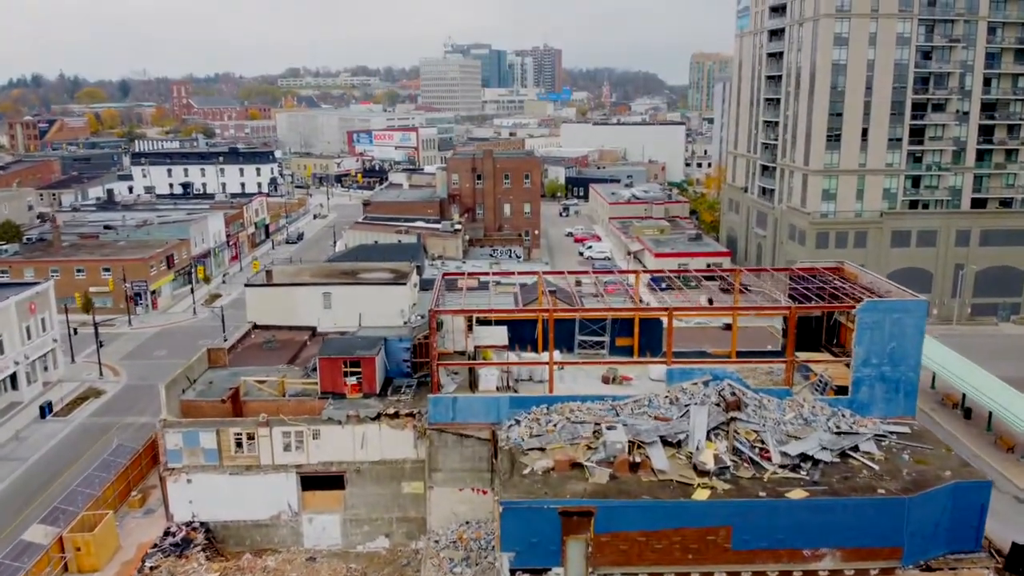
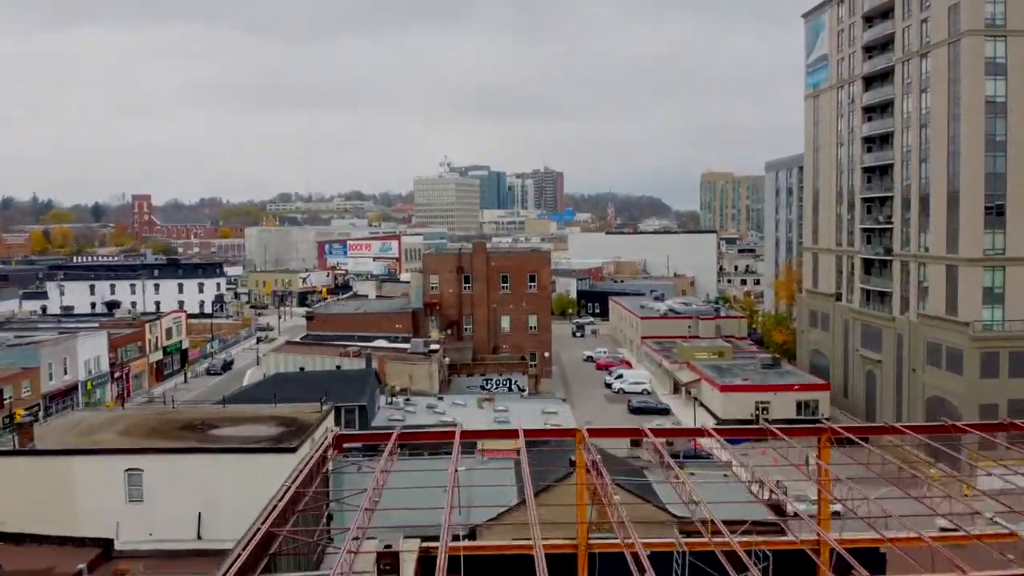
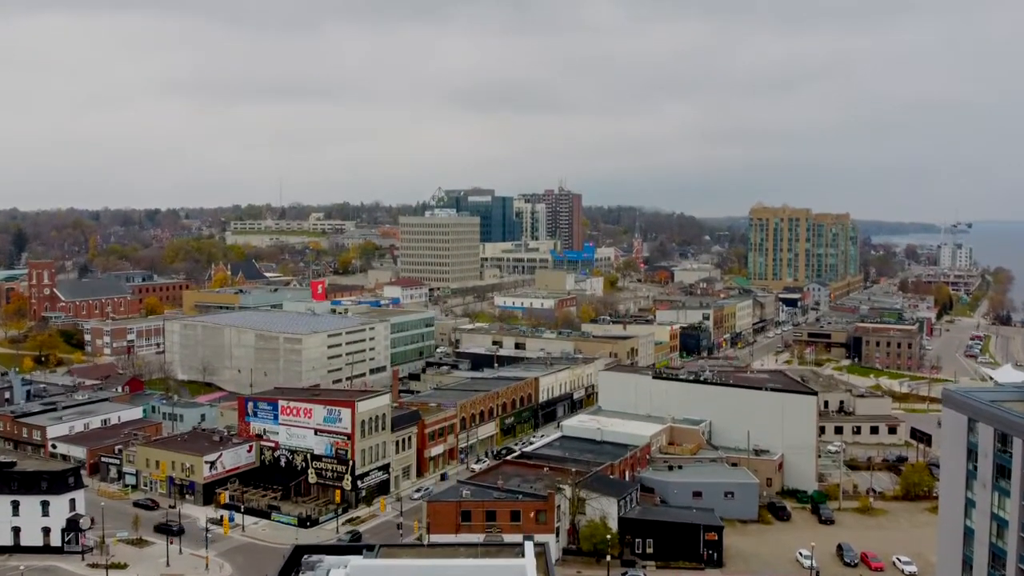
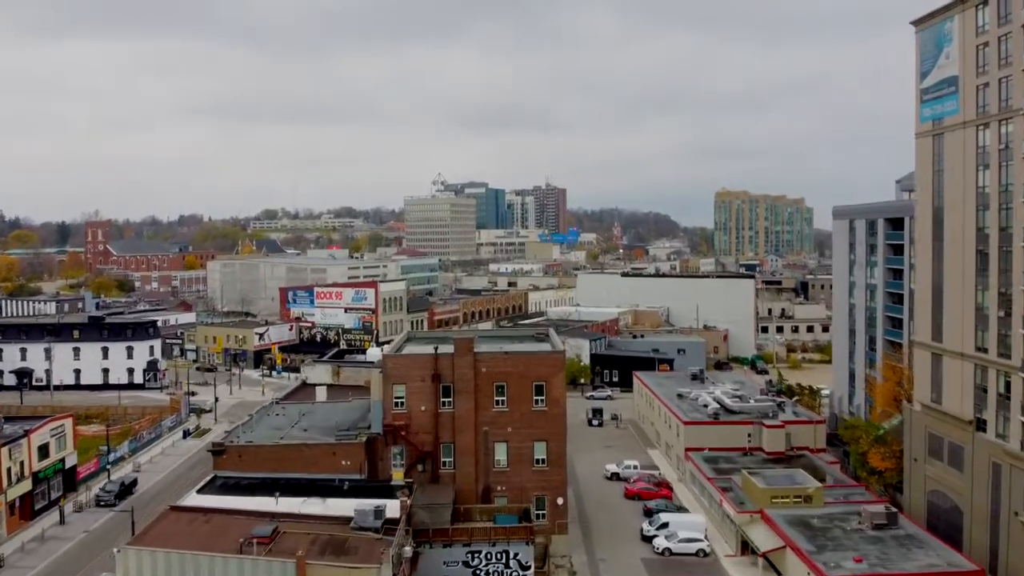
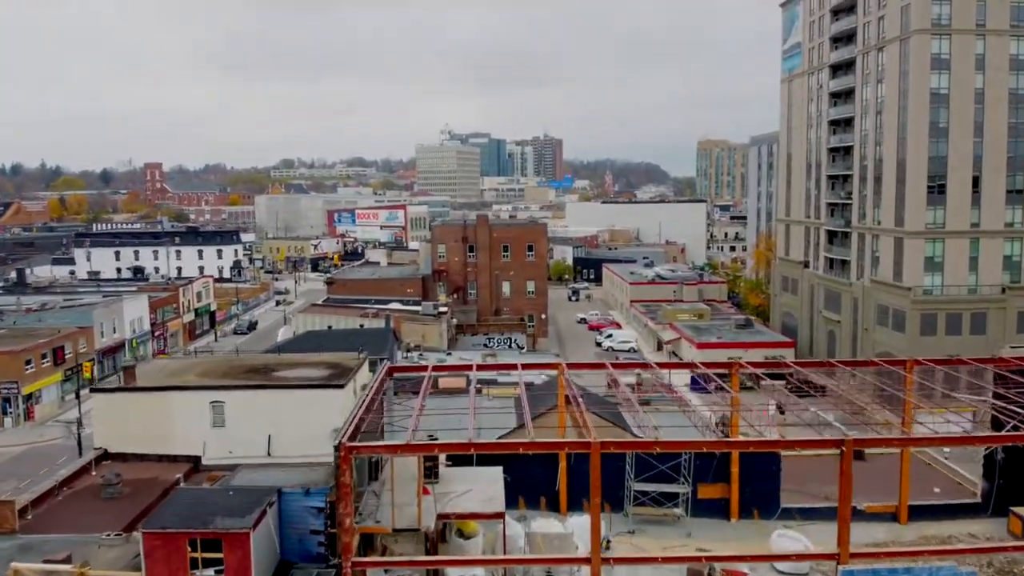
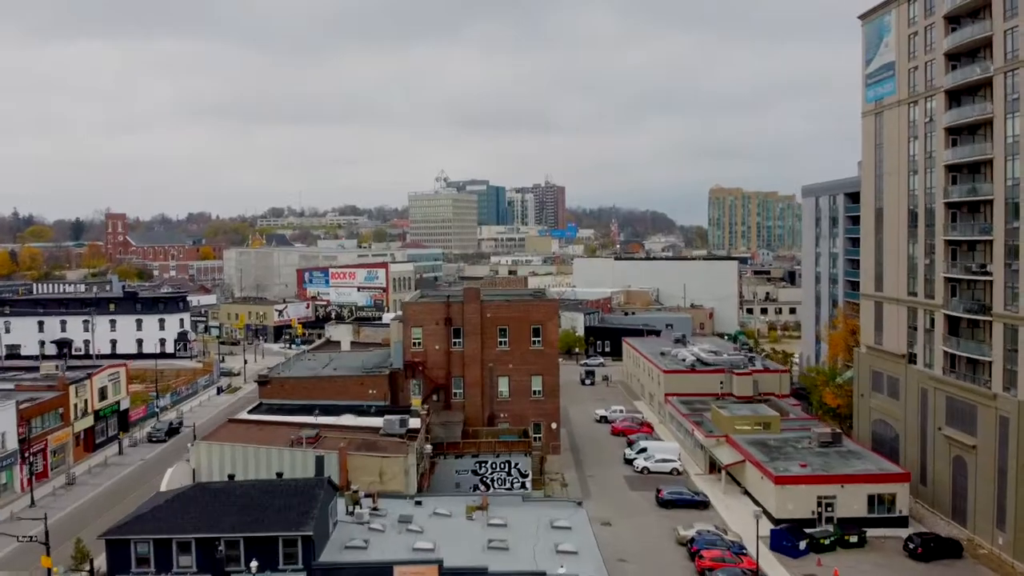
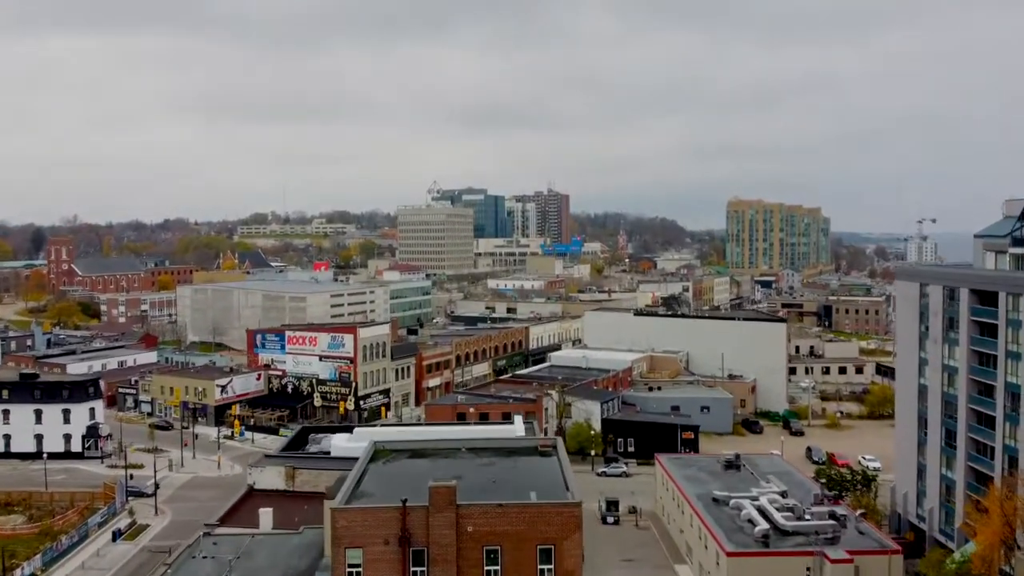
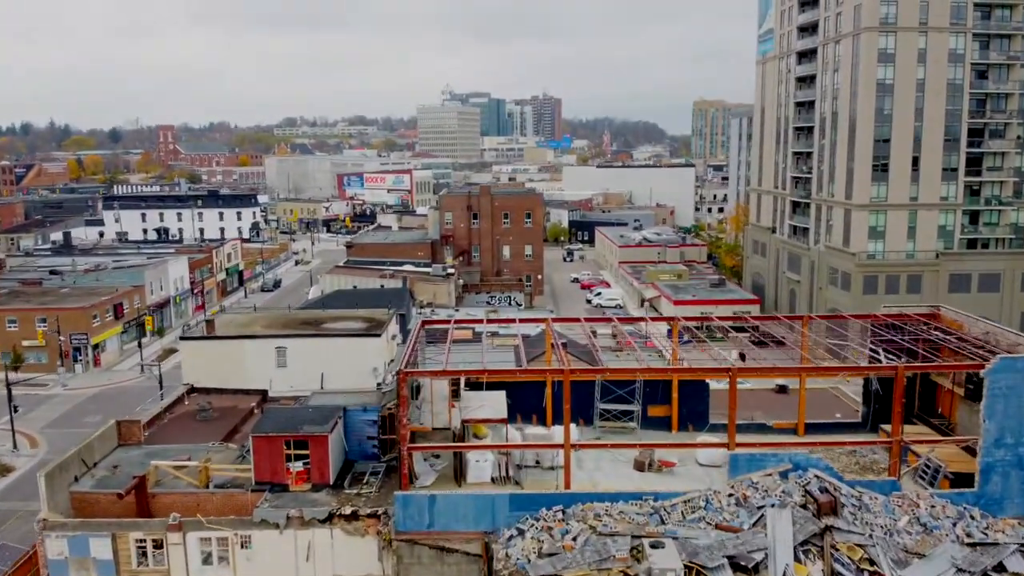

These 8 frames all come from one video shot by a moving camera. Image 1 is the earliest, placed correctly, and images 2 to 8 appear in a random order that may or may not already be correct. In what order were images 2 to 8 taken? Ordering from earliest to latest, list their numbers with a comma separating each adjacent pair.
8, 5, 2, 6, 4, 7, 3
